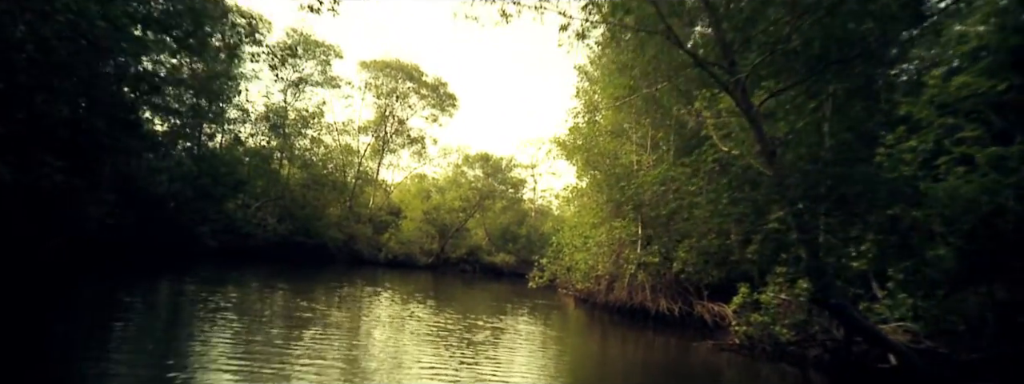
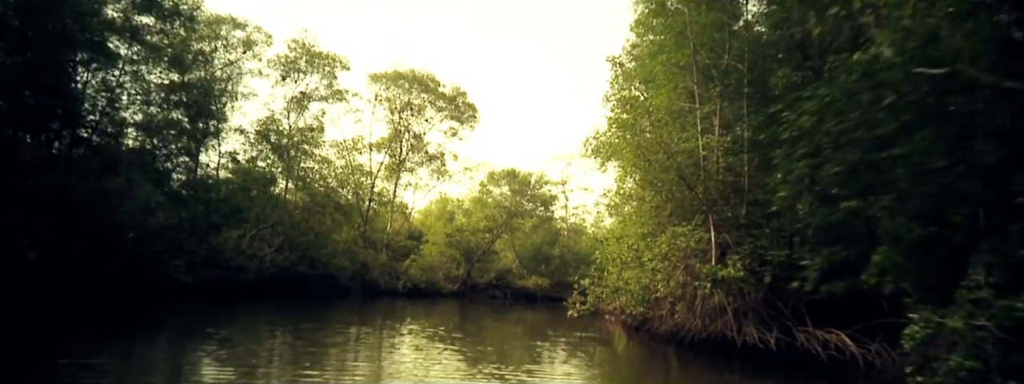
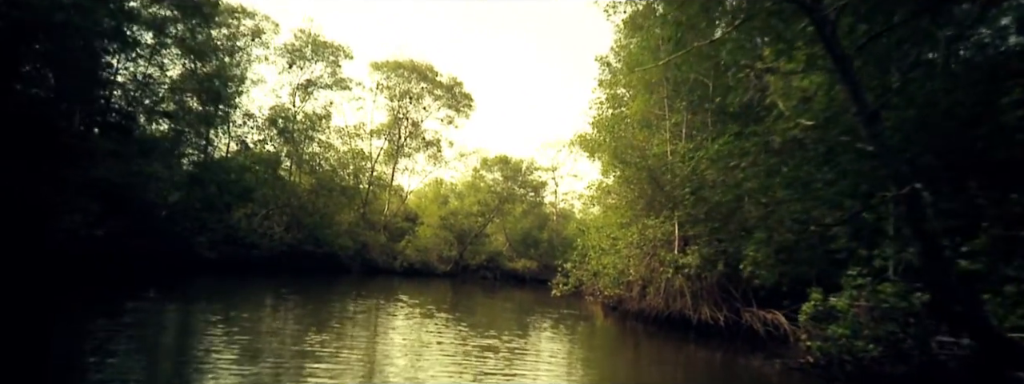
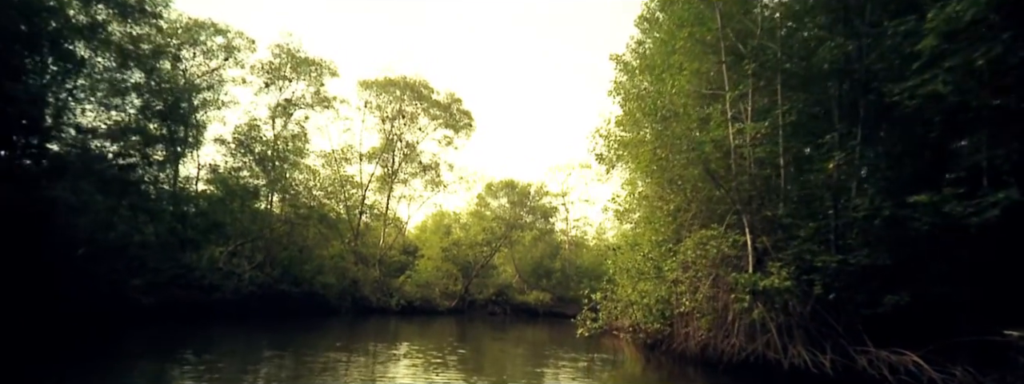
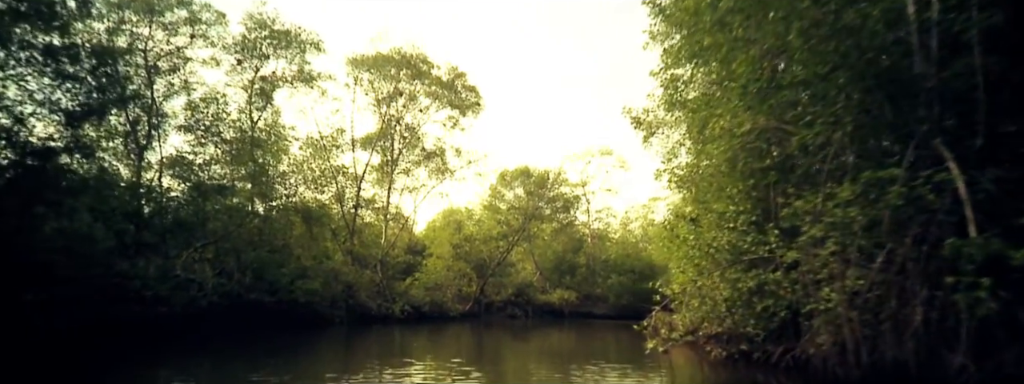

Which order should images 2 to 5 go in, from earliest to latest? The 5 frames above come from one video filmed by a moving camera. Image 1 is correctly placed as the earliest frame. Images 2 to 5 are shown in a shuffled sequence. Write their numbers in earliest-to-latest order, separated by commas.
3, 2, 4, 5
